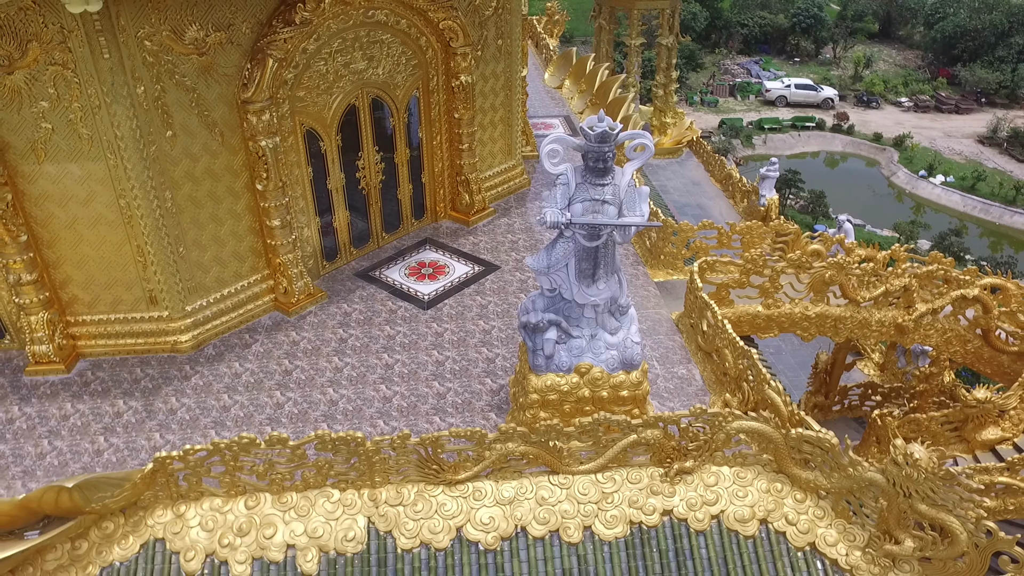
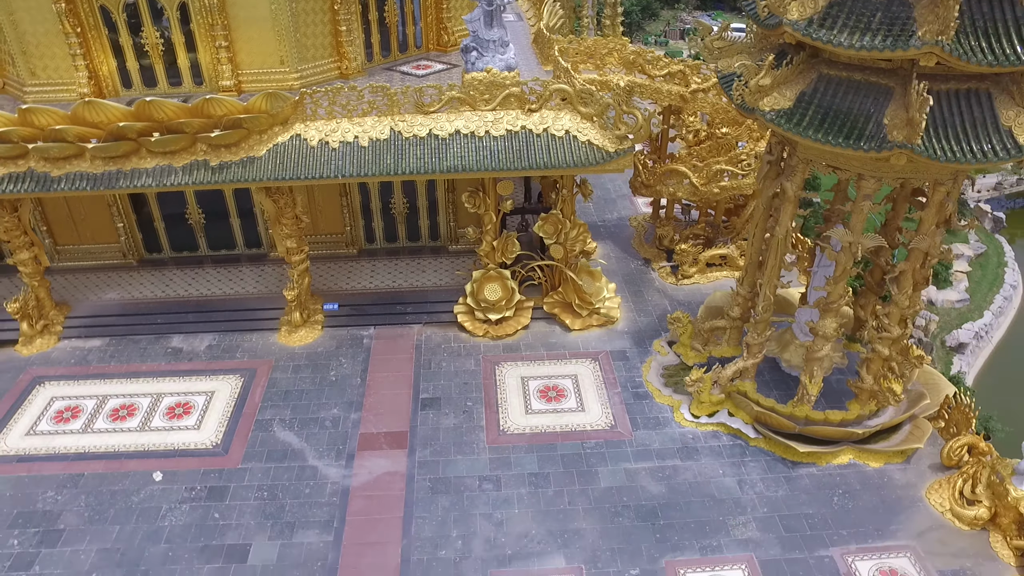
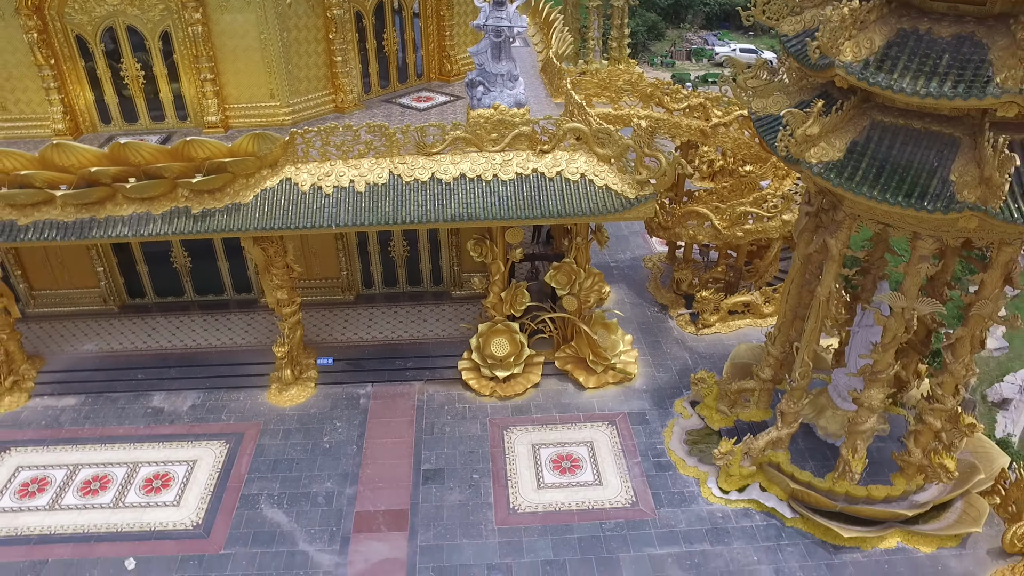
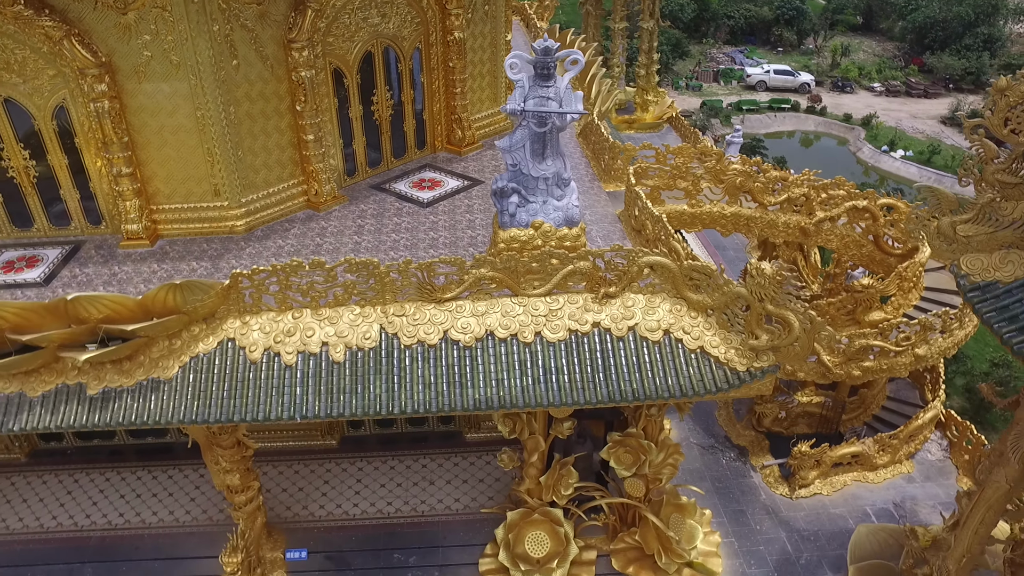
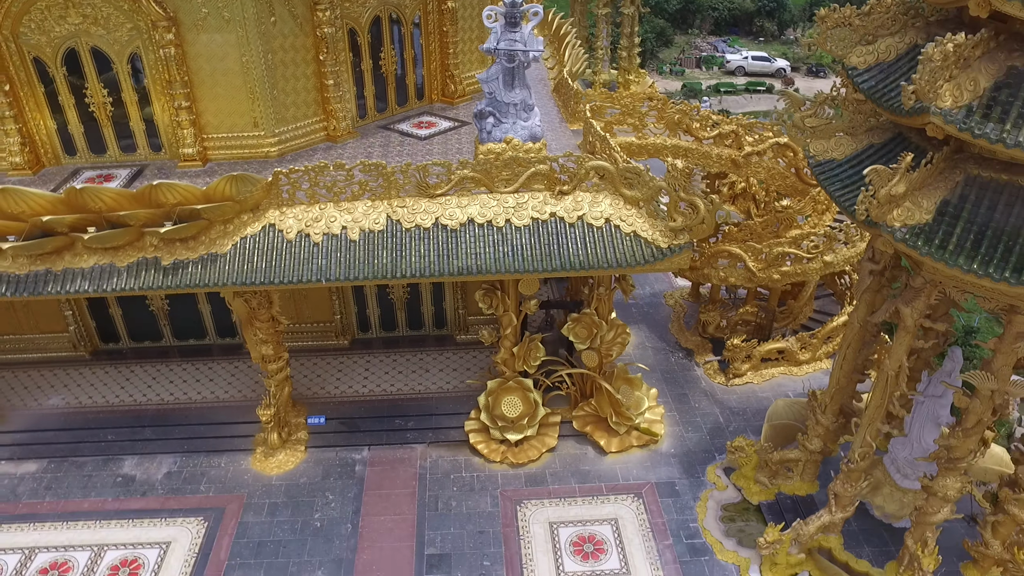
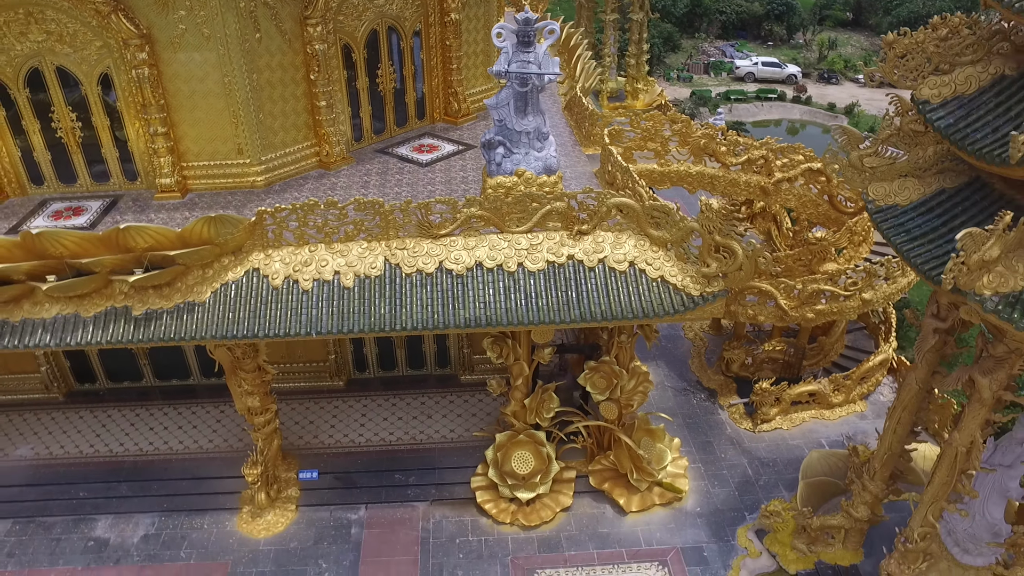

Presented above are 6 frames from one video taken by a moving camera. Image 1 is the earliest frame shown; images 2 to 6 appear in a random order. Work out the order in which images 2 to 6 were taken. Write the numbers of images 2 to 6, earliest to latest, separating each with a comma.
4, 6, 5, 3, 2
